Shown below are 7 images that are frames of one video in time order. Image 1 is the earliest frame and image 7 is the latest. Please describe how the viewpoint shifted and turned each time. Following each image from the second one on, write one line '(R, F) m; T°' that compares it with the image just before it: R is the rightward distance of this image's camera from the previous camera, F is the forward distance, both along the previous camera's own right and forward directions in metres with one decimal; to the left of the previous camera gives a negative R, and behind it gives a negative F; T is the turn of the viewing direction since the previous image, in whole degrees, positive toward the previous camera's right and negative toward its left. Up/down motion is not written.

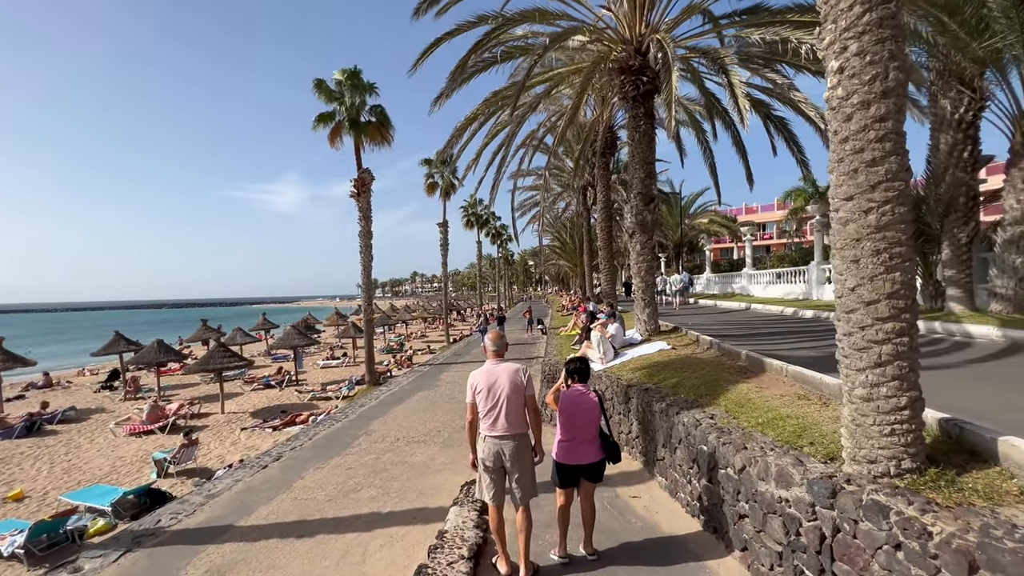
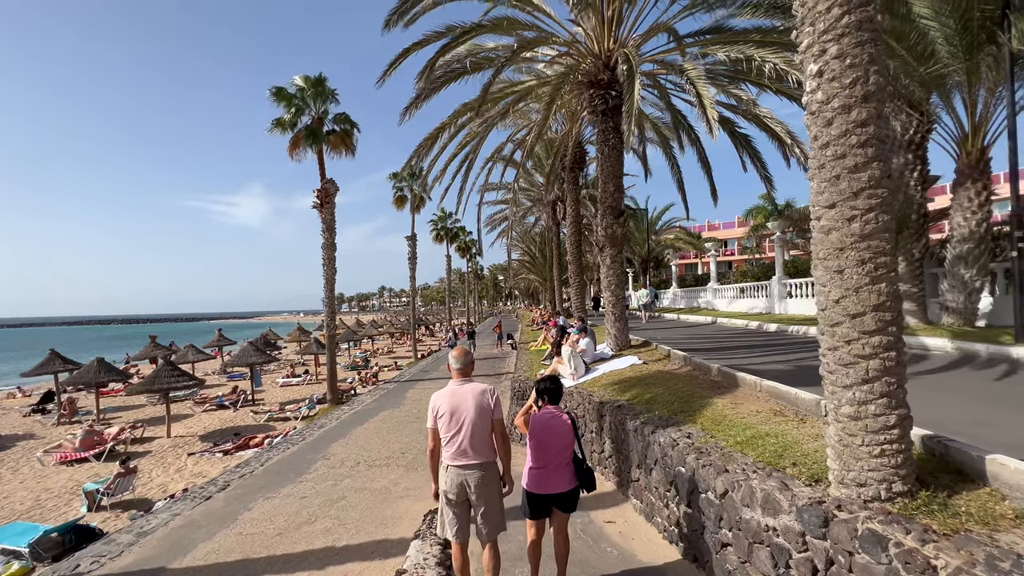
(0.0, +0.3) m; +4°
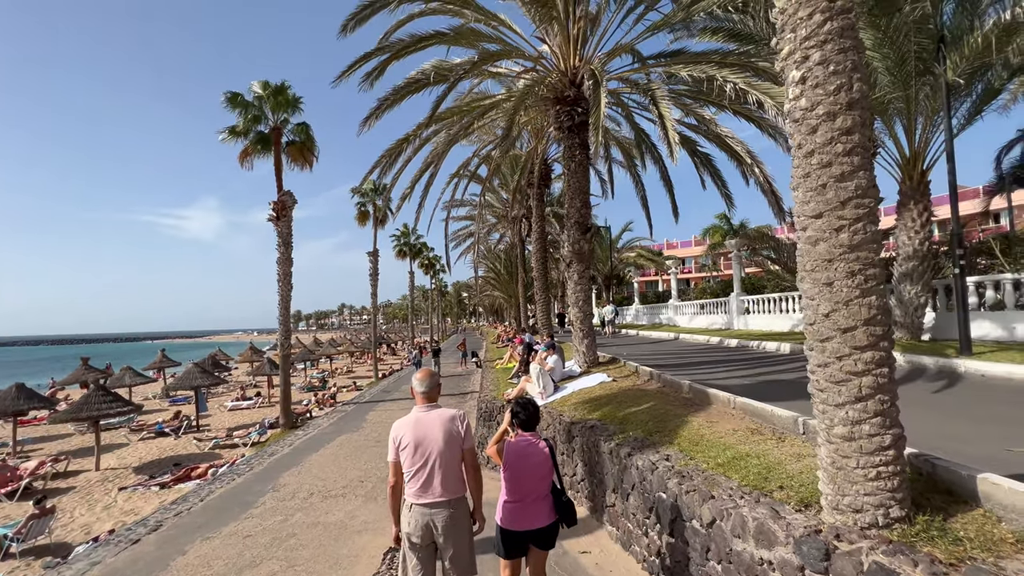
(-0.1, +0.3) m; +5°
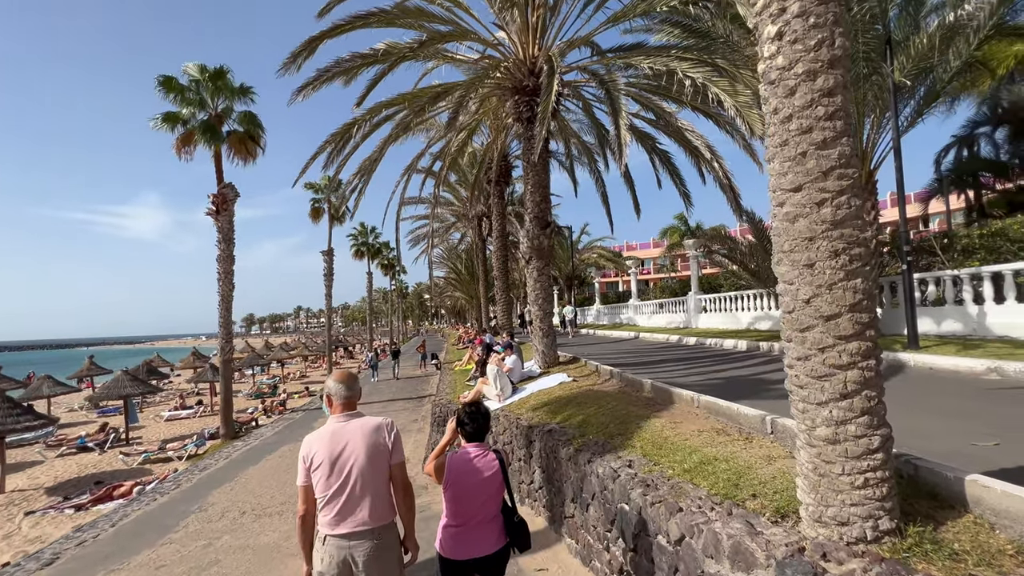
(+0.2, +0.5) m; +5°
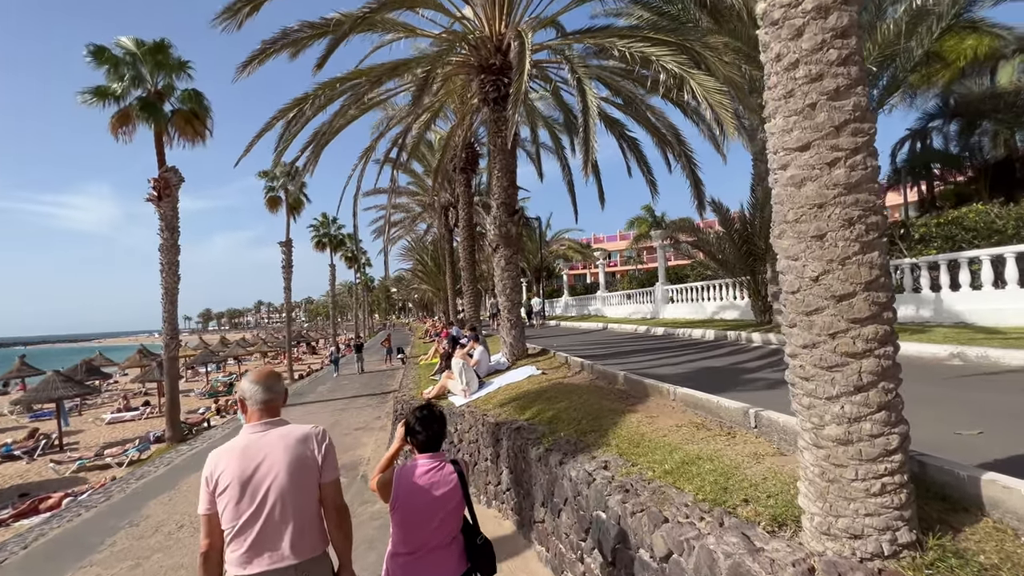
(+0.1, +0.5) m; +4°
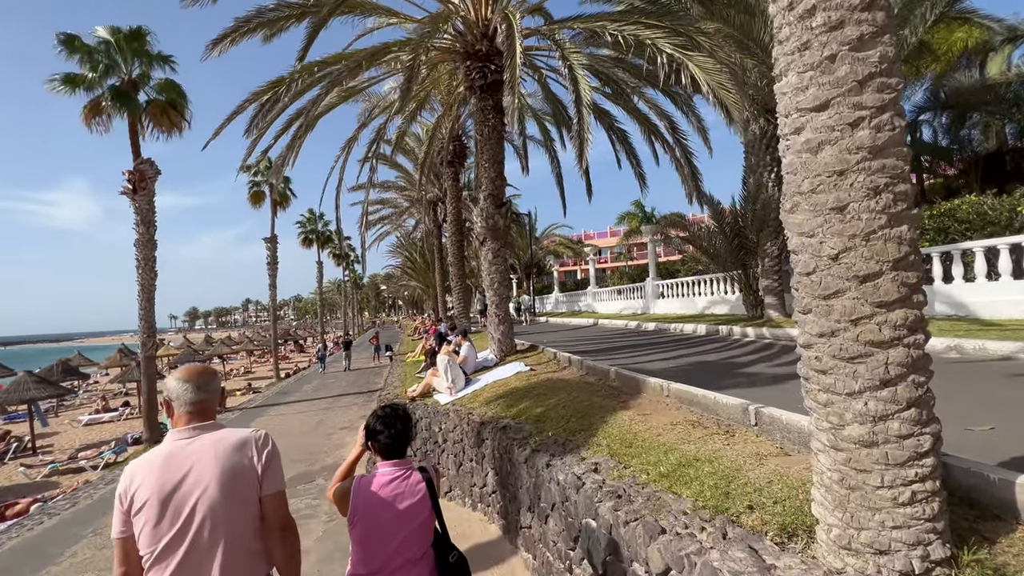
(+0.1, +0.3) m; +1°
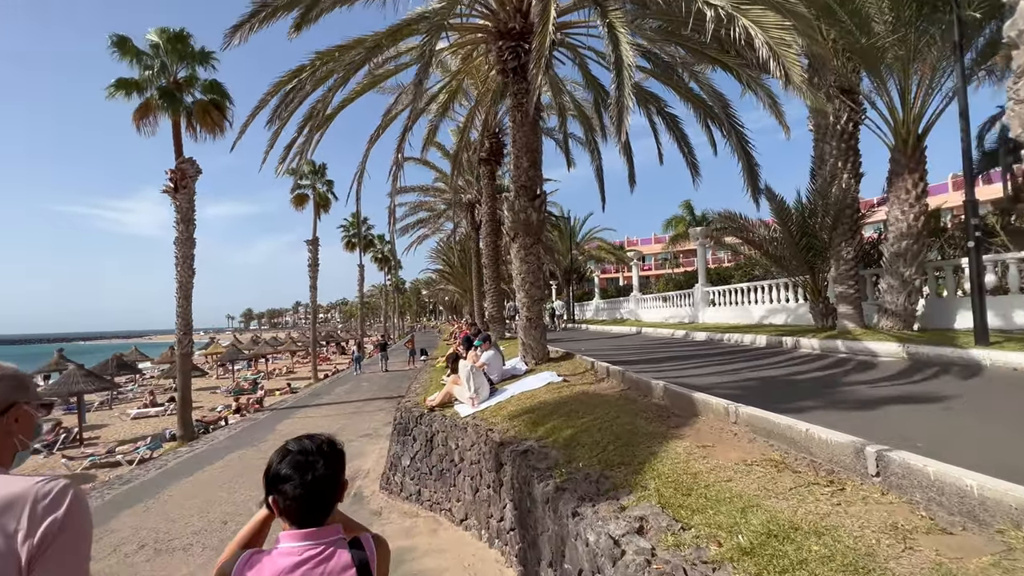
(+0.2, +1.0) m; -5°
